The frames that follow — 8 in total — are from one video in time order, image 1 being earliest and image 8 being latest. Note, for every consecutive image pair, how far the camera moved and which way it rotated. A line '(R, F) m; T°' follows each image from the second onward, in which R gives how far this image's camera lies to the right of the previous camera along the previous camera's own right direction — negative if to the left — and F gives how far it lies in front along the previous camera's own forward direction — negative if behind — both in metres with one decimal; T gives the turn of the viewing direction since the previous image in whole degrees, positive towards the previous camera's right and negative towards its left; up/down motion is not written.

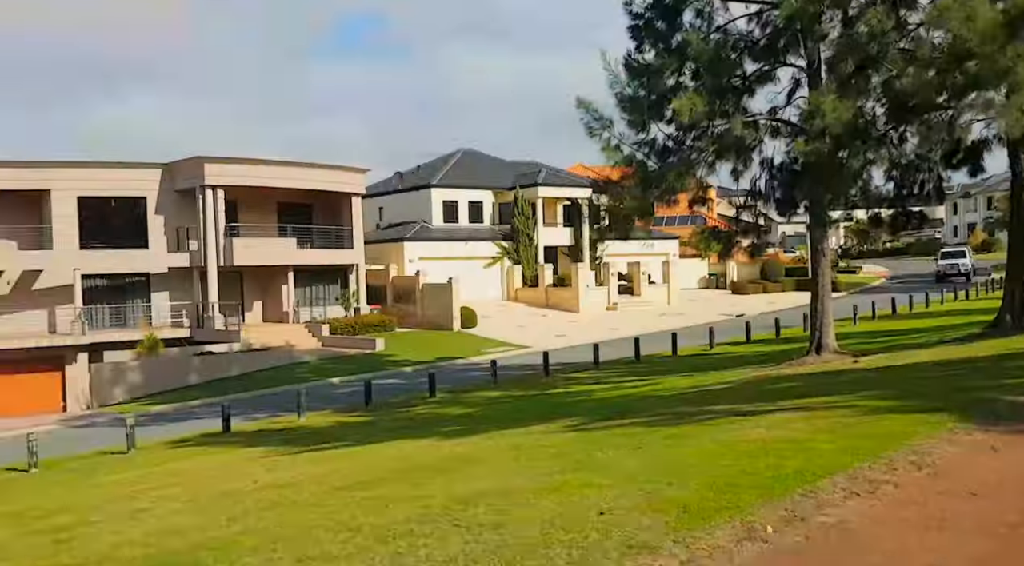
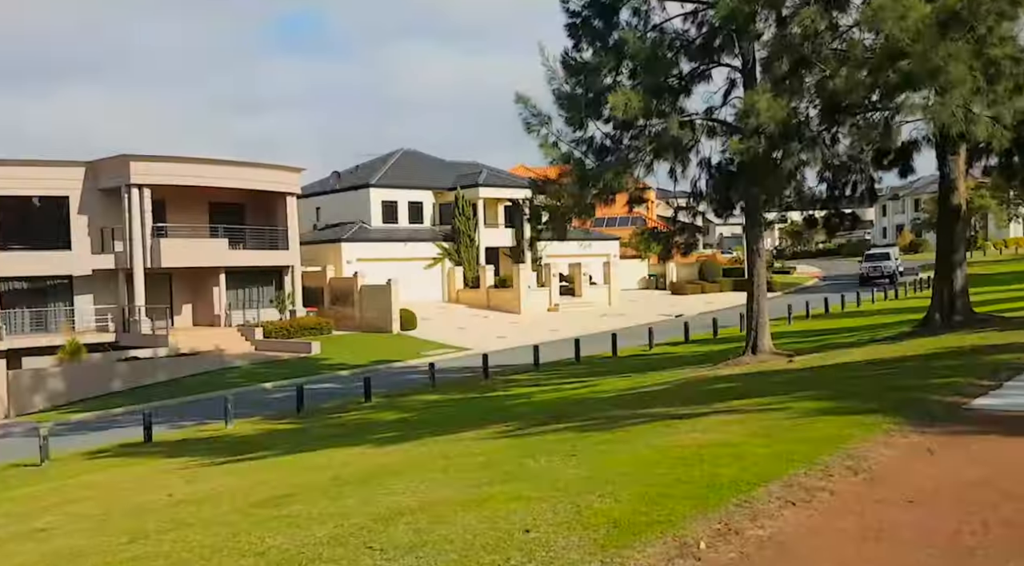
(+0.1, +0.3) m; +4°
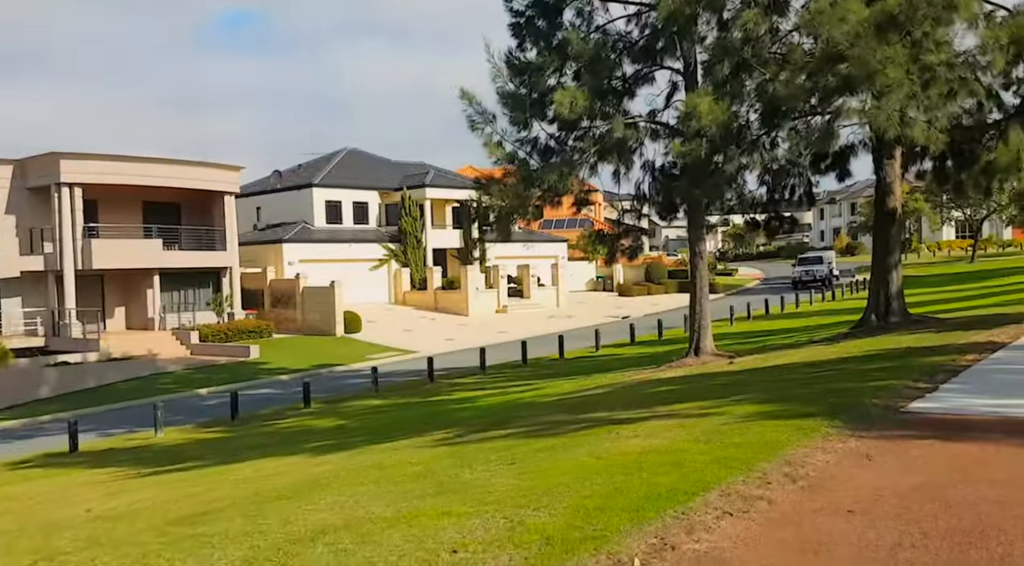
(+0.1, +0.2) m; +3°
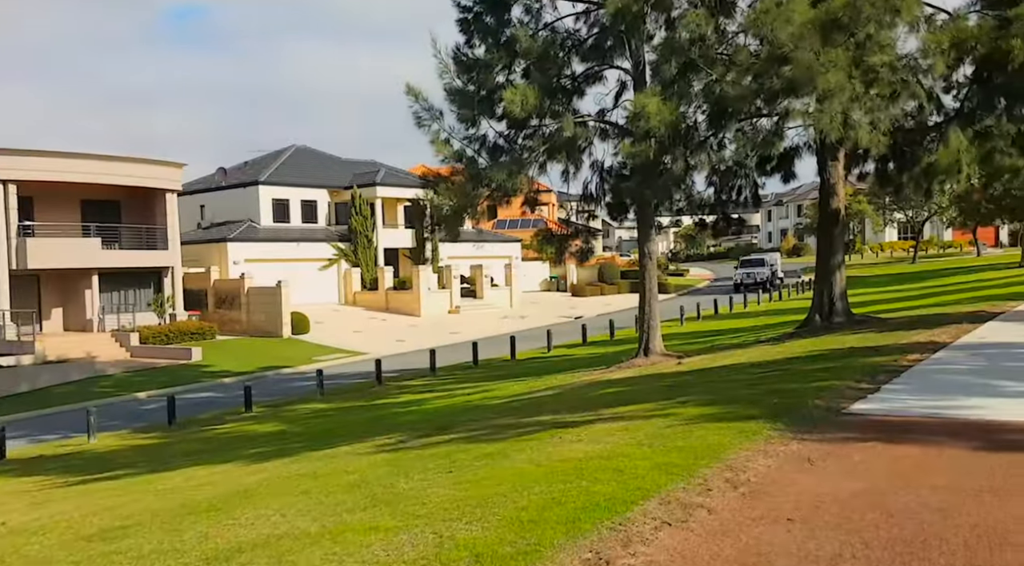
(+0.1, +0.2) m; +3°
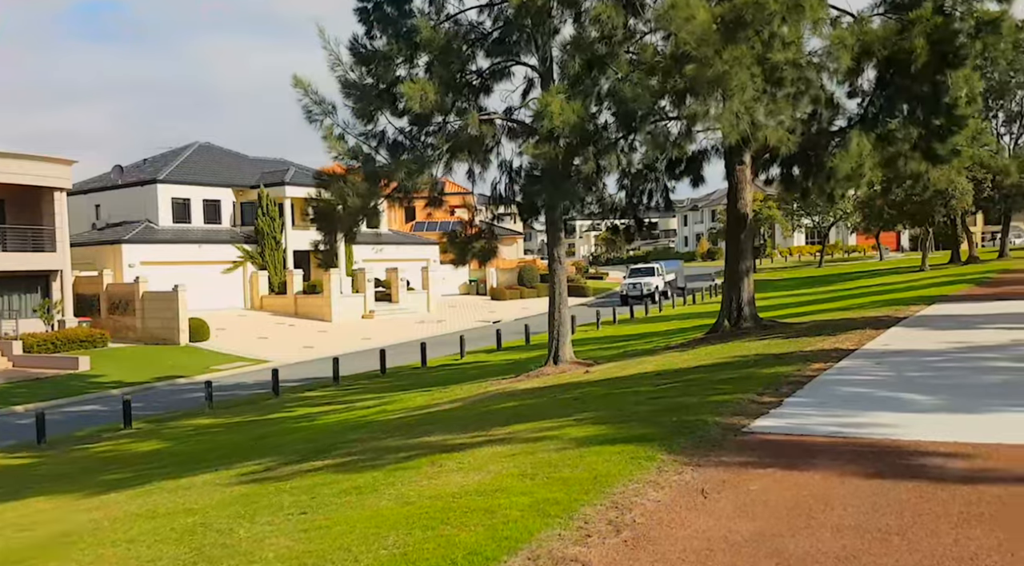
(+0.3, +0.7) m; +5°
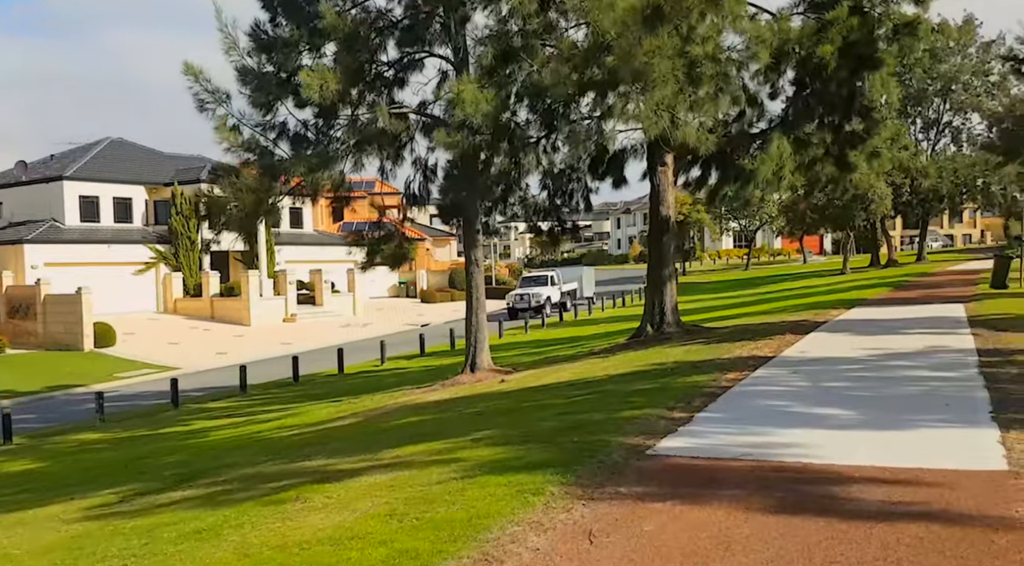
(+0.4, +0.7) m; +4°
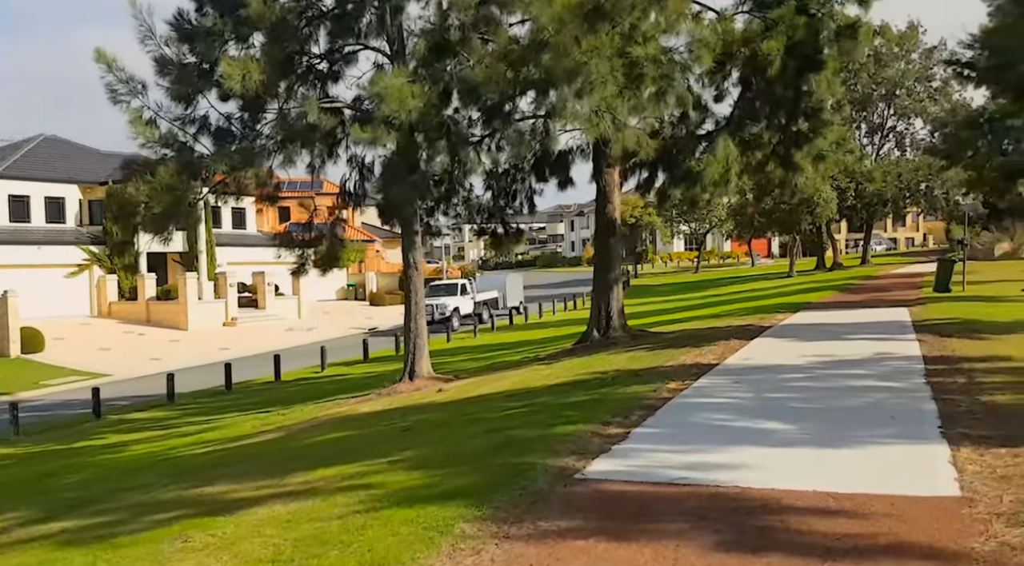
(+0.2, +0.6) m; +3°
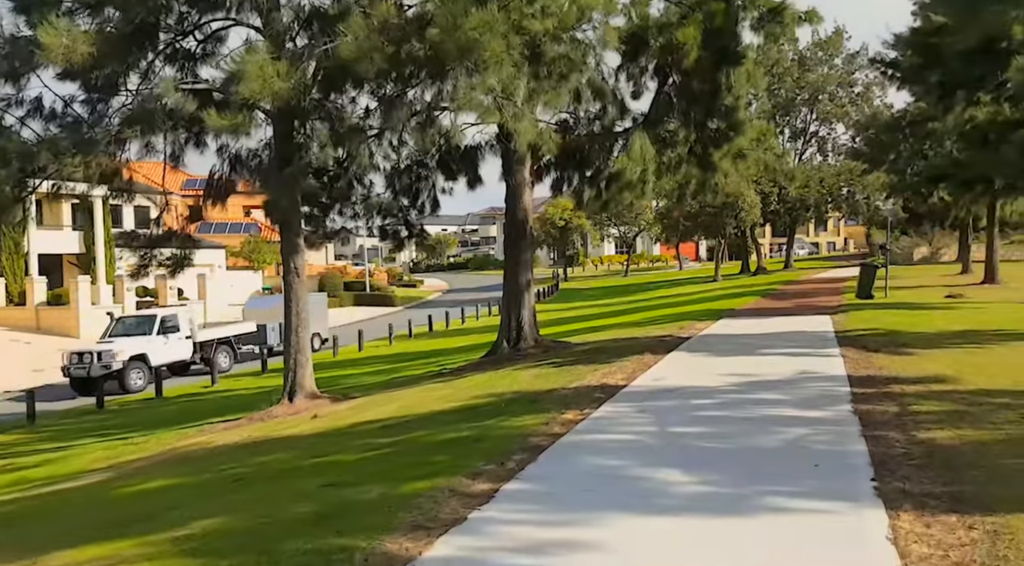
(+0.6, +1.6) m; +4°
